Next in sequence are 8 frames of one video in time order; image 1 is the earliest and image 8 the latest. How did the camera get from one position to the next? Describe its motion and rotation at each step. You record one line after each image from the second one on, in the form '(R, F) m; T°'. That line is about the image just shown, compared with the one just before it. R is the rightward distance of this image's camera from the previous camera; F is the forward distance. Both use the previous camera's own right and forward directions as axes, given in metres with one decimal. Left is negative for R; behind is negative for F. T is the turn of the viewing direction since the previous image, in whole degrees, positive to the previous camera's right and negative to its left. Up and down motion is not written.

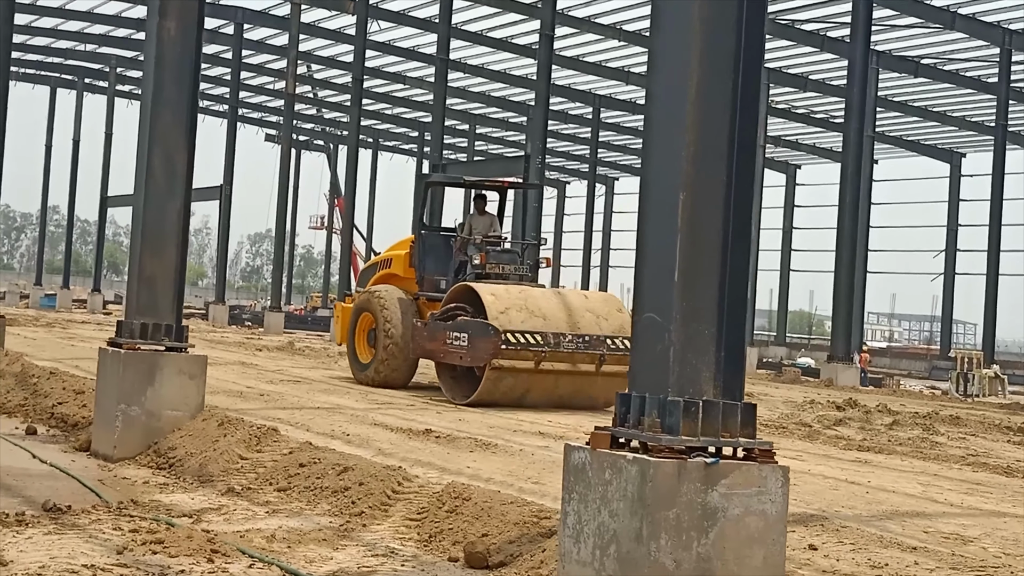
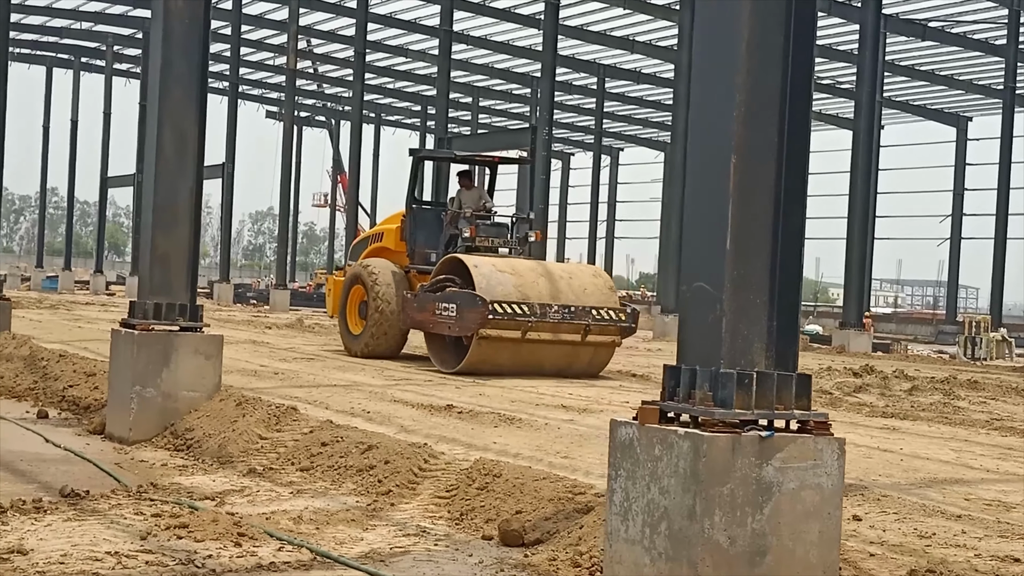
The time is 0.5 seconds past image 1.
(-0.2, +0.3) m; 0°
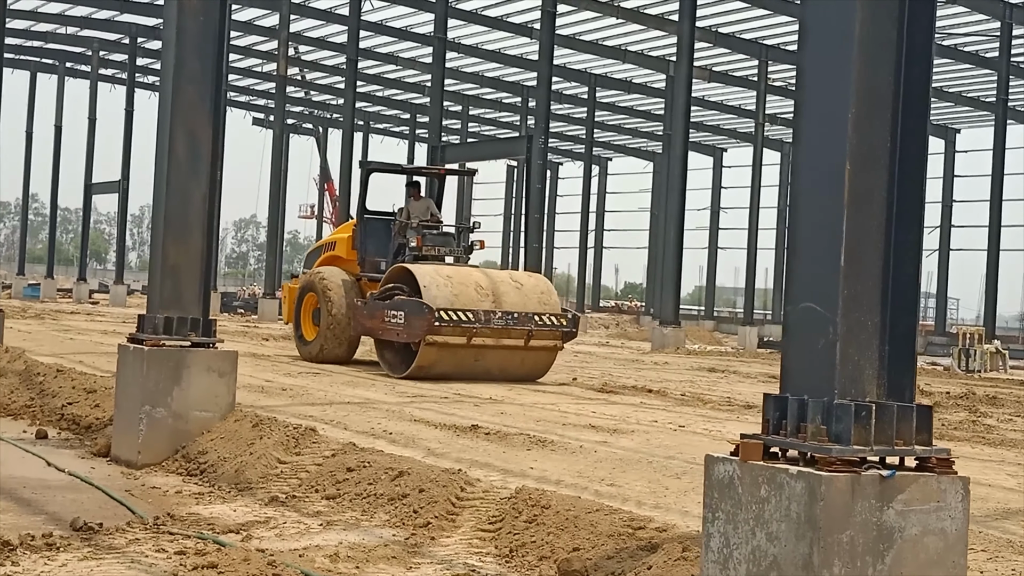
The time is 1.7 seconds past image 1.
(-0.4, +0.6) m; +1°
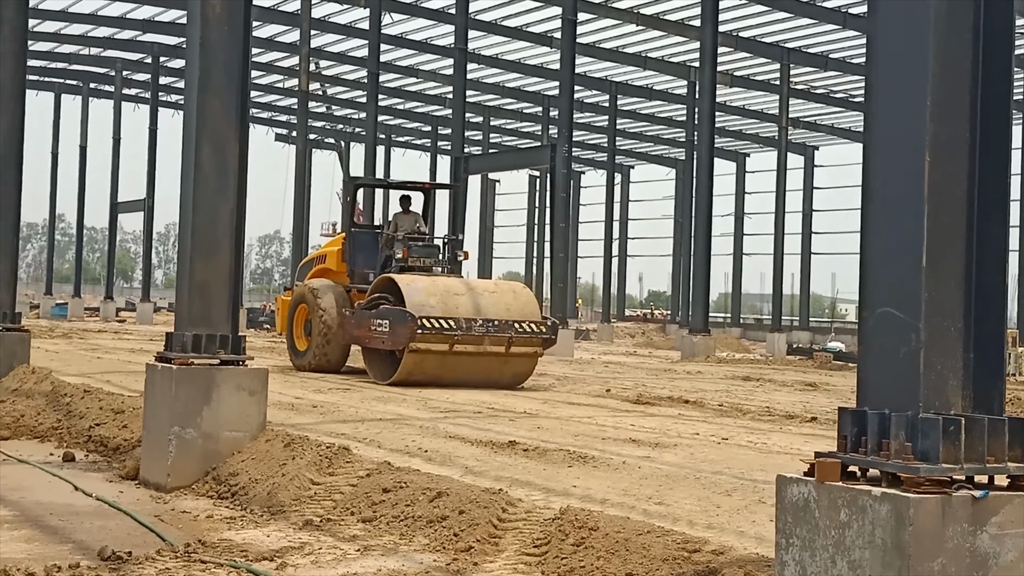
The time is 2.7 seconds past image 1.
(-0.1, +0.3) m; -1°
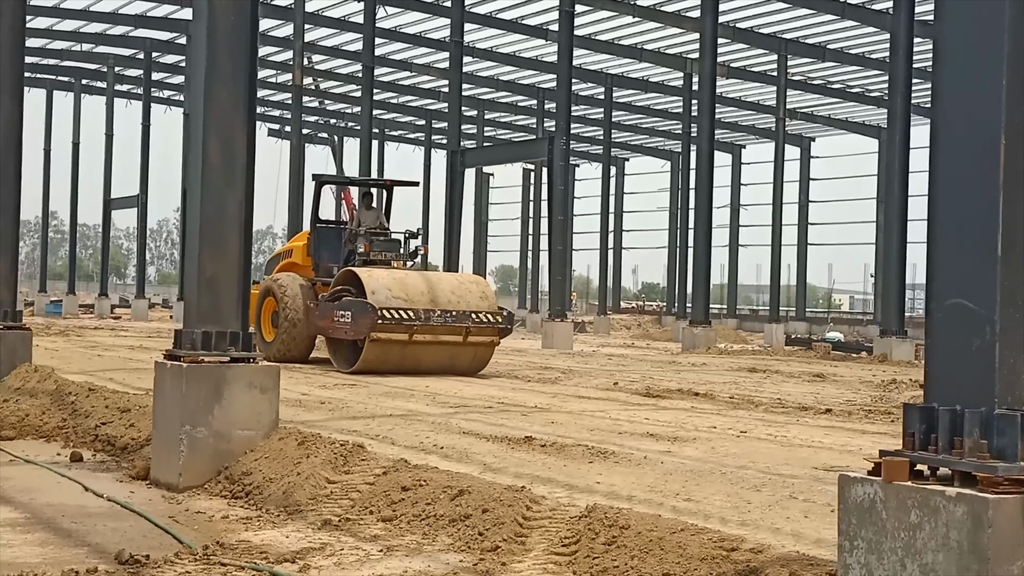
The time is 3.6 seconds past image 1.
(-0.2, +0.2) m; 0°
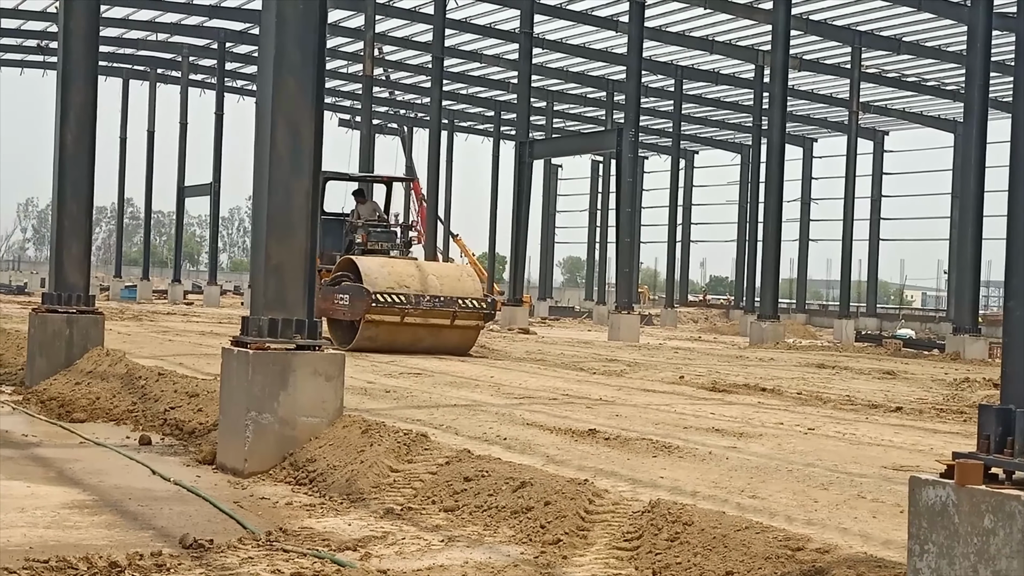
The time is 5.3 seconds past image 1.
(0.0, +0.1) m; -3°
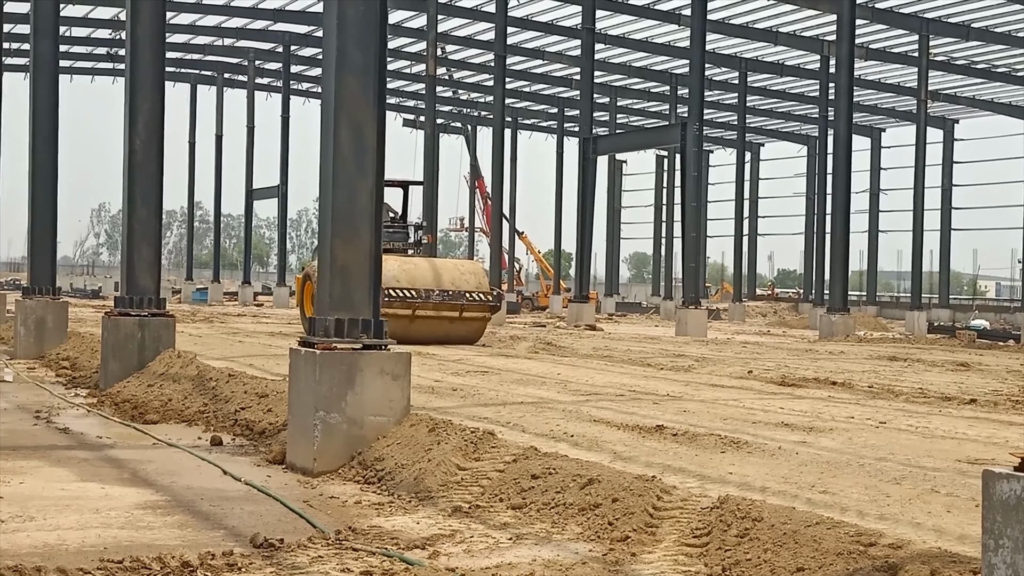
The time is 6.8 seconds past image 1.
(0.0, 0.0) m; -3°
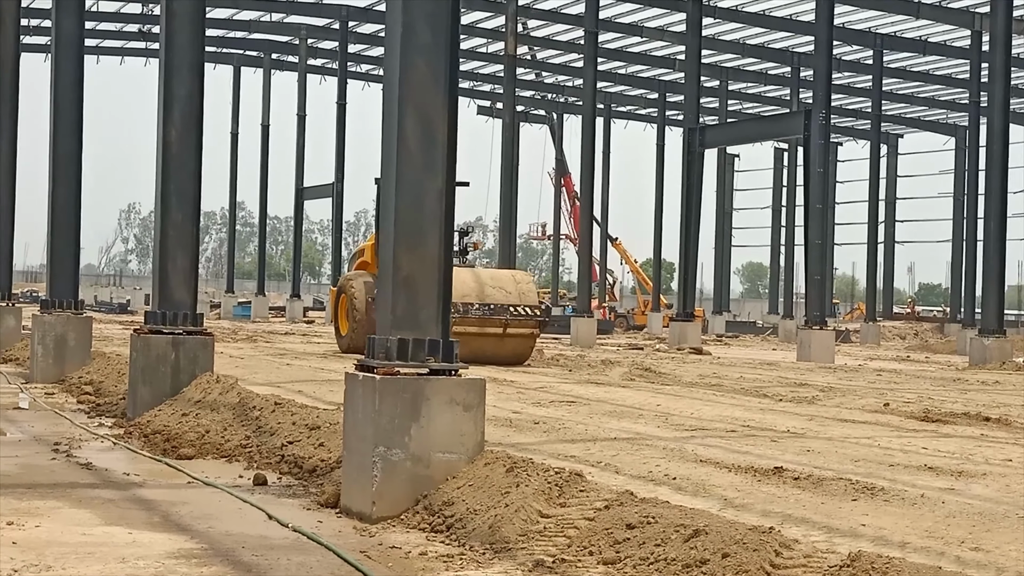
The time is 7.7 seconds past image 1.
(-0.2, +2.1) m; -3°
